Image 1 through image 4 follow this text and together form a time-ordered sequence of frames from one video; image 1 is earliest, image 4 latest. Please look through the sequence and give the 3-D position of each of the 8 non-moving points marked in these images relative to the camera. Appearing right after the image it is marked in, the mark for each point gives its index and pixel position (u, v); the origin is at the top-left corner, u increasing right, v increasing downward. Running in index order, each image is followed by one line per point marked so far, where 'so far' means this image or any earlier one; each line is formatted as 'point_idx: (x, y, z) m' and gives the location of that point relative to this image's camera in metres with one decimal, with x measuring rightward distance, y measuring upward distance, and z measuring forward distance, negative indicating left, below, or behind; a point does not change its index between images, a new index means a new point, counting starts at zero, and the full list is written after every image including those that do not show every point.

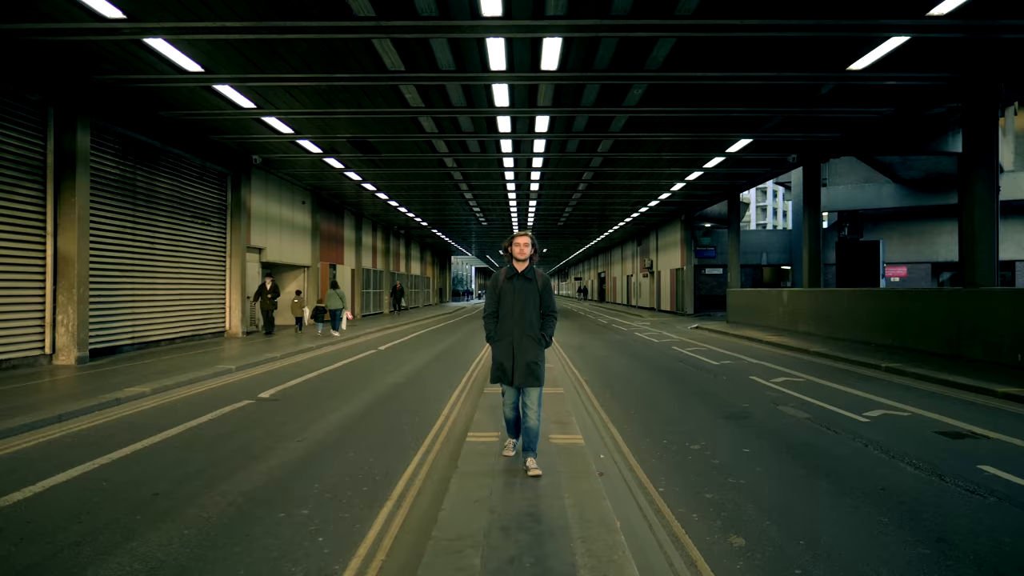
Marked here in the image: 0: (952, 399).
0: (+6.1, -1.6, +7.7) m
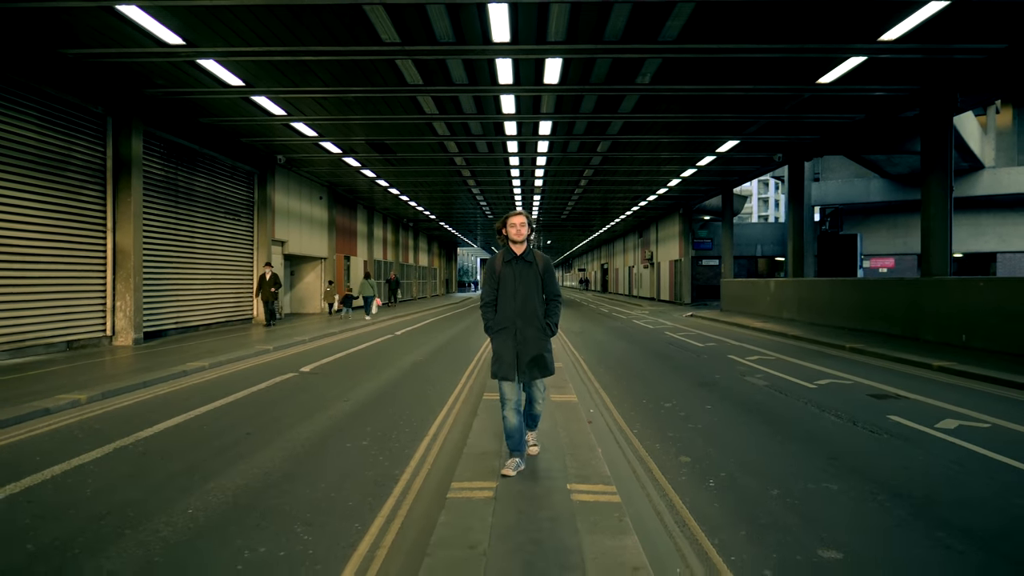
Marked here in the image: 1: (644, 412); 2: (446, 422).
0: (+6.2, -1.4, +9.0) m
1: (+1.6, -1.5, +6.7) m
2: (-0.7, -1.5, +6.2) m
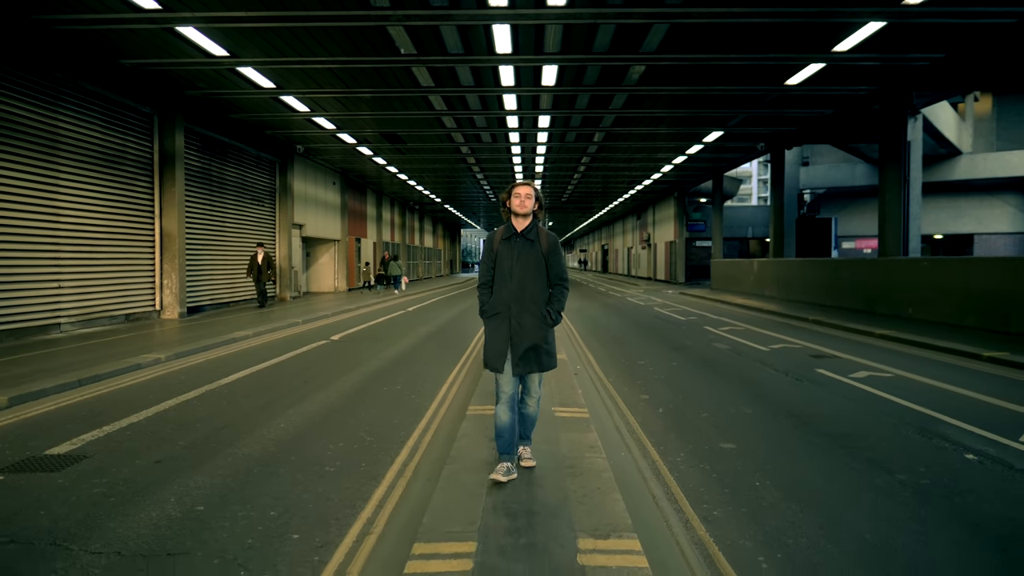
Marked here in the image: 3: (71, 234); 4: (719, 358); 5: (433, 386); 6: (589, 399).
0: (+6.3, -1.0, +10.5) m
1: (+1.6, -1.2, +8.2) m
2: (-0.7, -1.2, +7.8) m
3: (-8.8, +1.1, +11.1) m
4: (+3.3, -1.1, +8.8) m
5: (-1.0, -1.2, +7.0) m
6: (+0.9, -1.3, +6.3) m
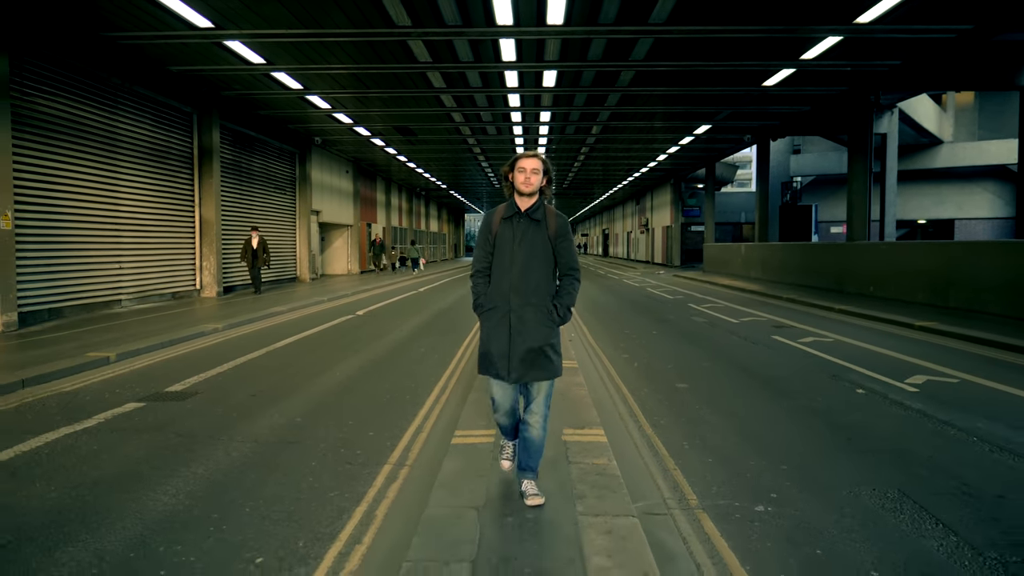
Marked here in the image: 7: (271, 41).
0: (+6.4, -0.6, +12.0) m
1: (+1.7, -0.8, +9.8) m
2: (-0.6, -0.9, +9.3) m
3: (-8.7, +1.5, +12.6) m
4: (+3.4, -0.7, +10.4) m
5: (-0.9, -0.9, +8.5) m
6: (+0.9, -1.0, +7.8) m
7: (-4.7, +4.8, +10.8) m
